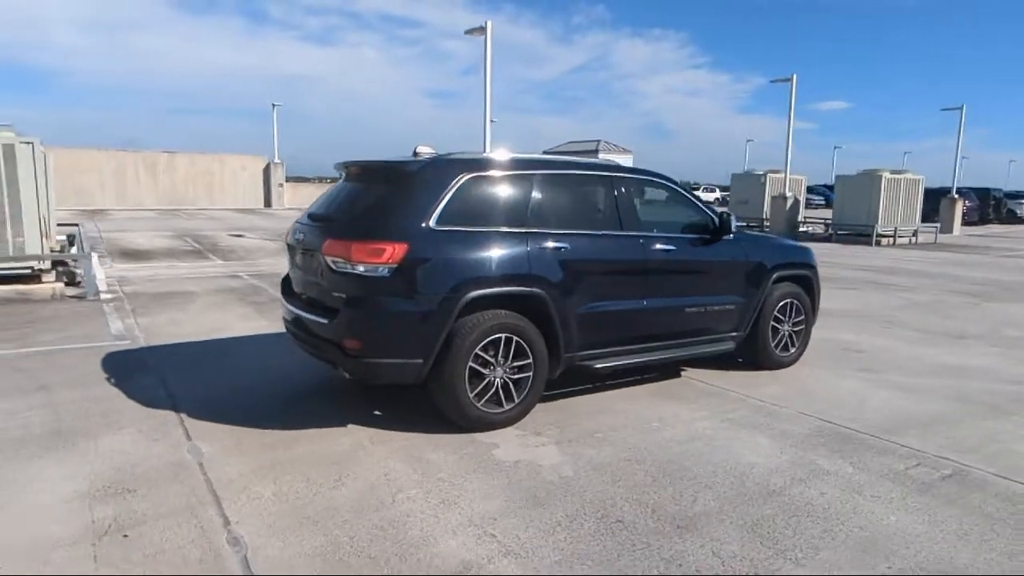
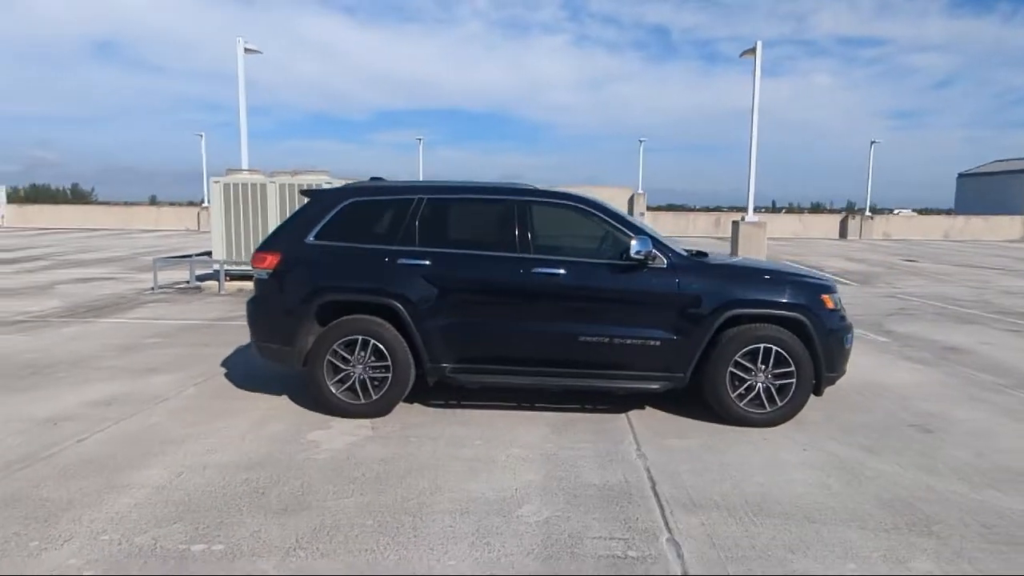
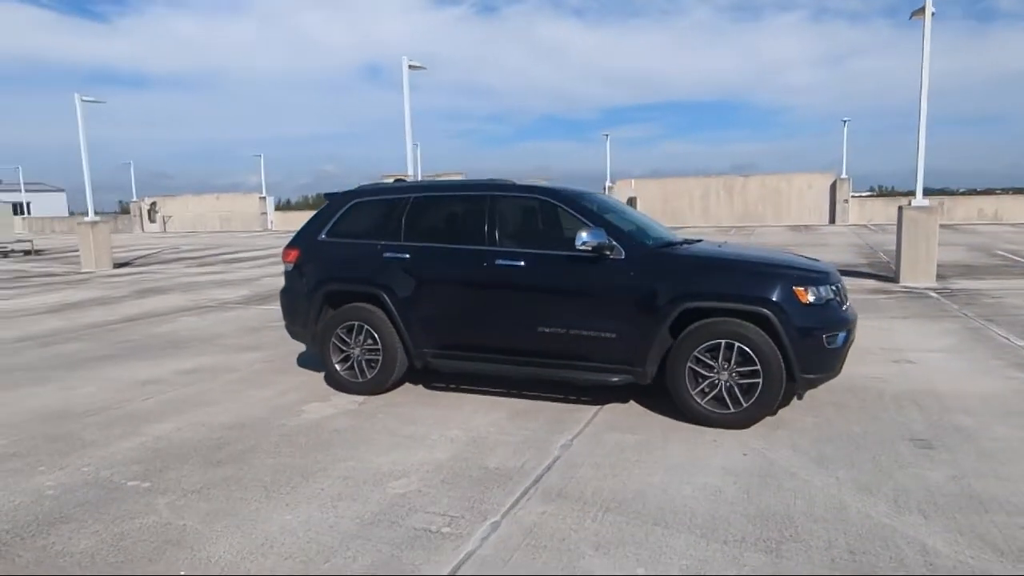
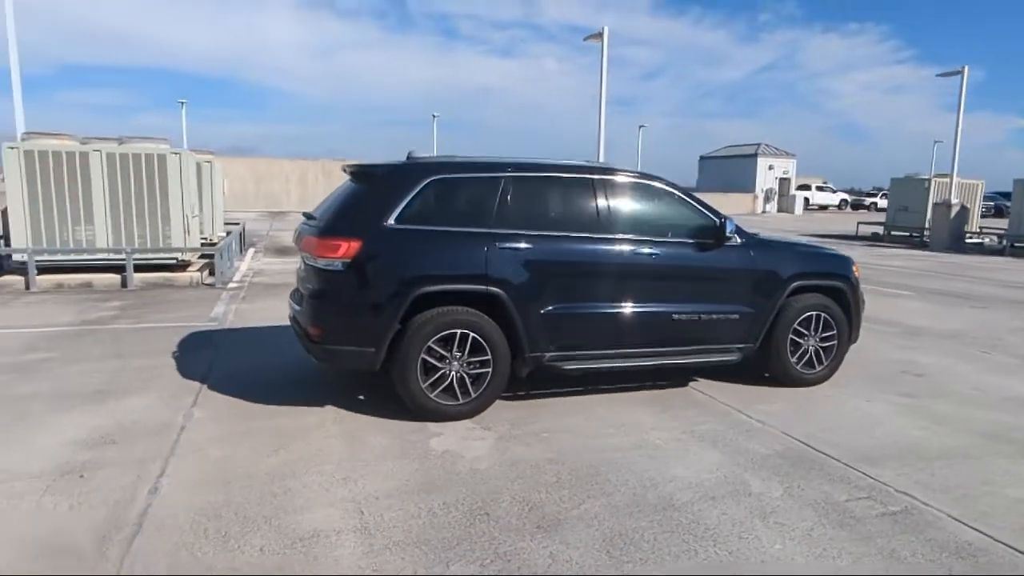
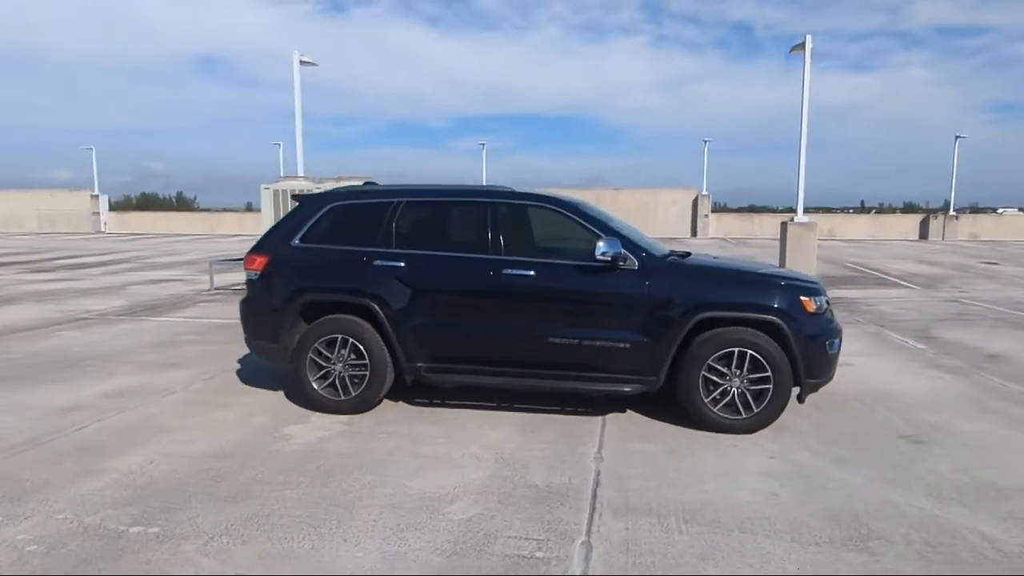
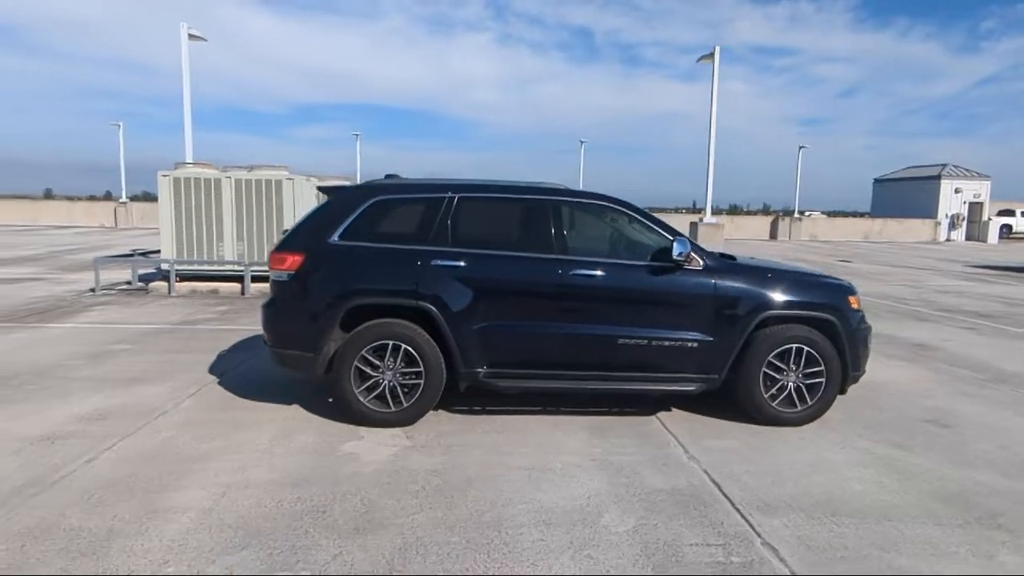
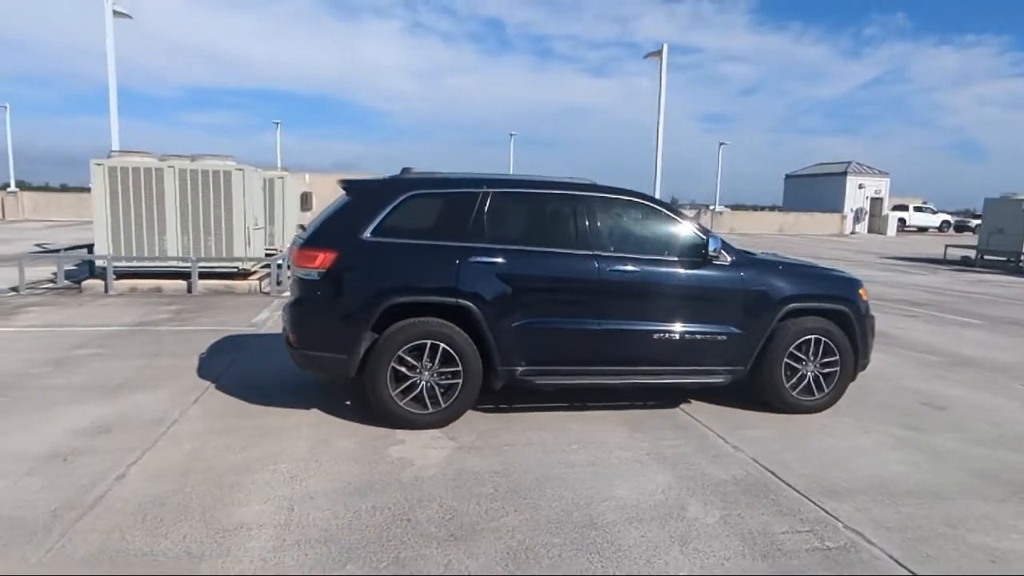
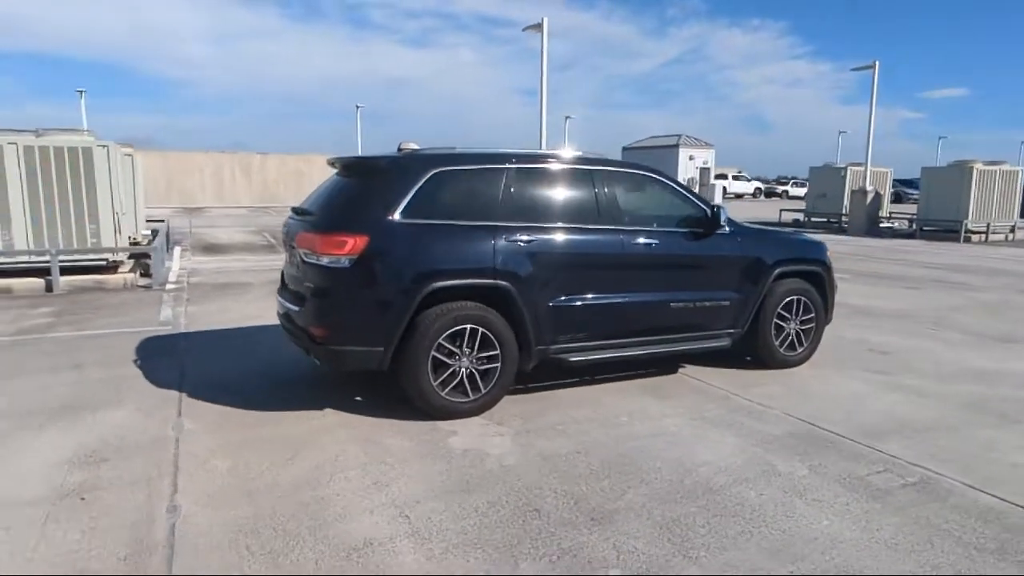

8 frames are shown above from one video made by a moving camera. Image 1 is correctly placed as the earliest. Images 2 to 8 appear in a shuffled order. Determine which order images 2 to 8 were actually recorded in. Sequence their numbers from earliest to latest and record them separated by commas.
8, 4, 7, 6, 2, 5, 3
